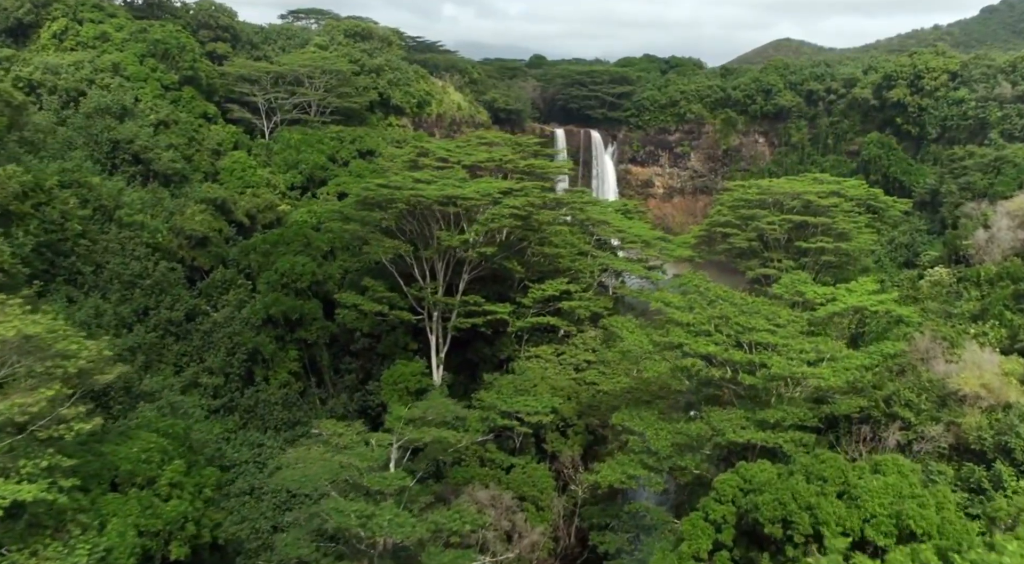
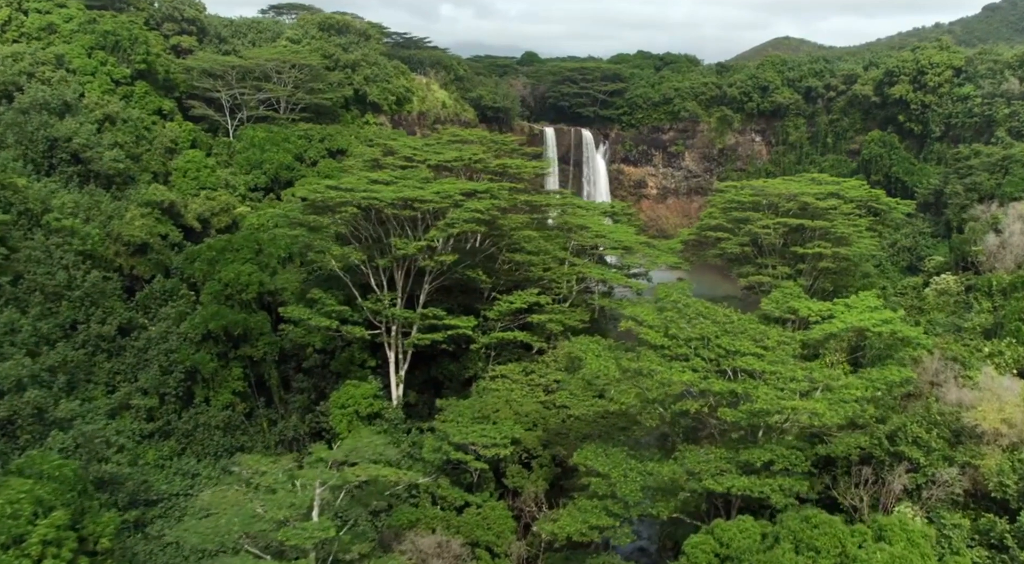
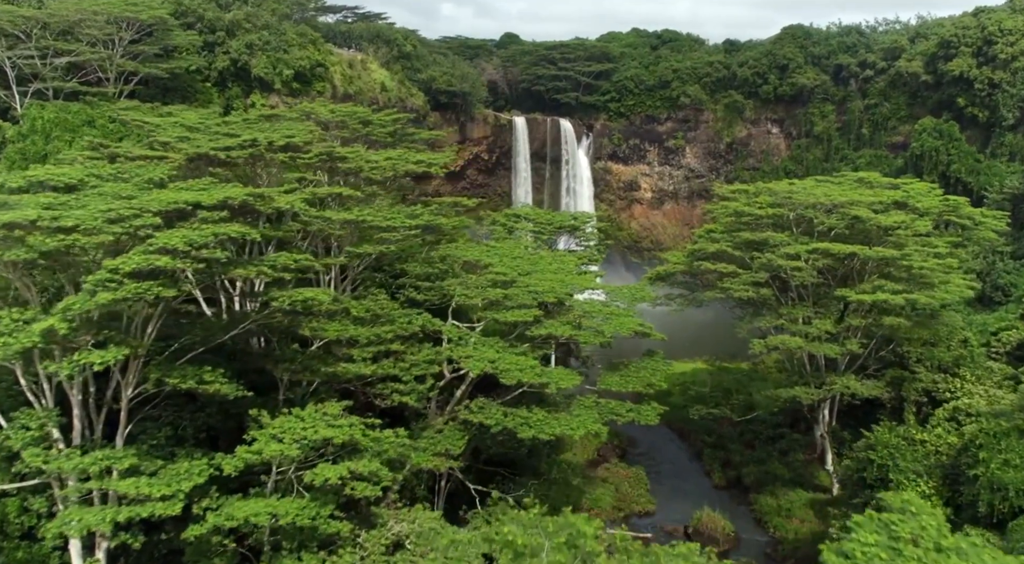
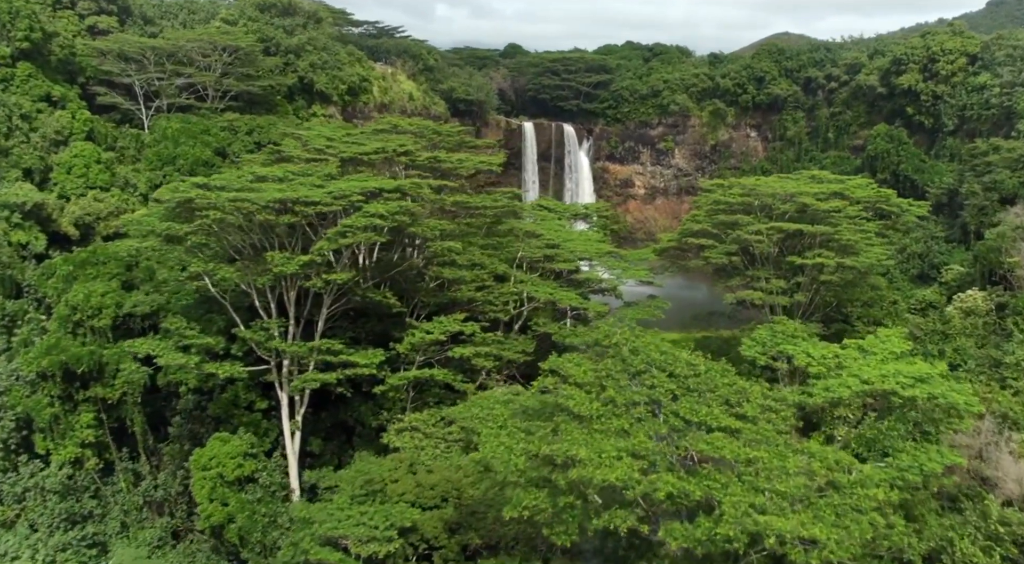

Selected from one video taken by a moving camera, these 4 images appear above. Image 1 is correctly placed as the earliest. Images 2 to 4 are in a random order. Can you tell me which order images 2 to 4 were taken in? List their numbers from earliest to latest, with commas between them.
2, 4, 3
